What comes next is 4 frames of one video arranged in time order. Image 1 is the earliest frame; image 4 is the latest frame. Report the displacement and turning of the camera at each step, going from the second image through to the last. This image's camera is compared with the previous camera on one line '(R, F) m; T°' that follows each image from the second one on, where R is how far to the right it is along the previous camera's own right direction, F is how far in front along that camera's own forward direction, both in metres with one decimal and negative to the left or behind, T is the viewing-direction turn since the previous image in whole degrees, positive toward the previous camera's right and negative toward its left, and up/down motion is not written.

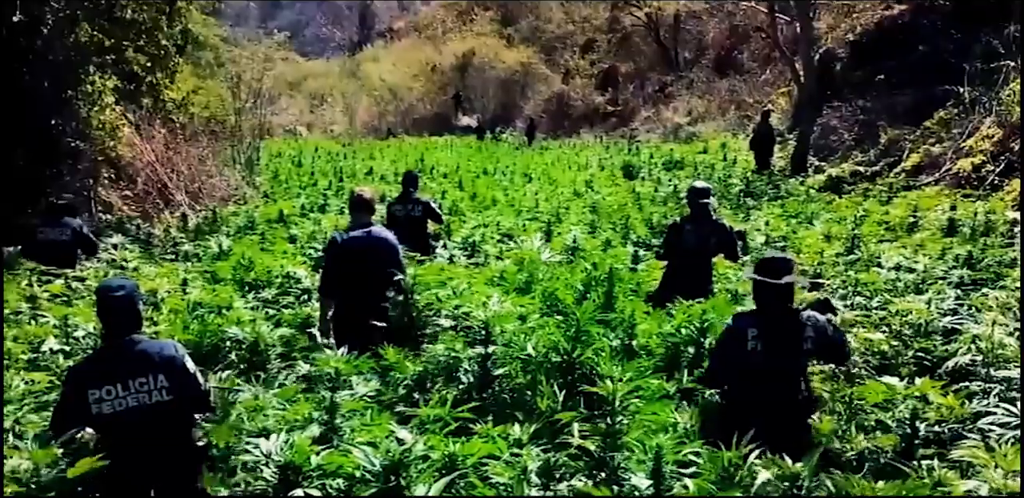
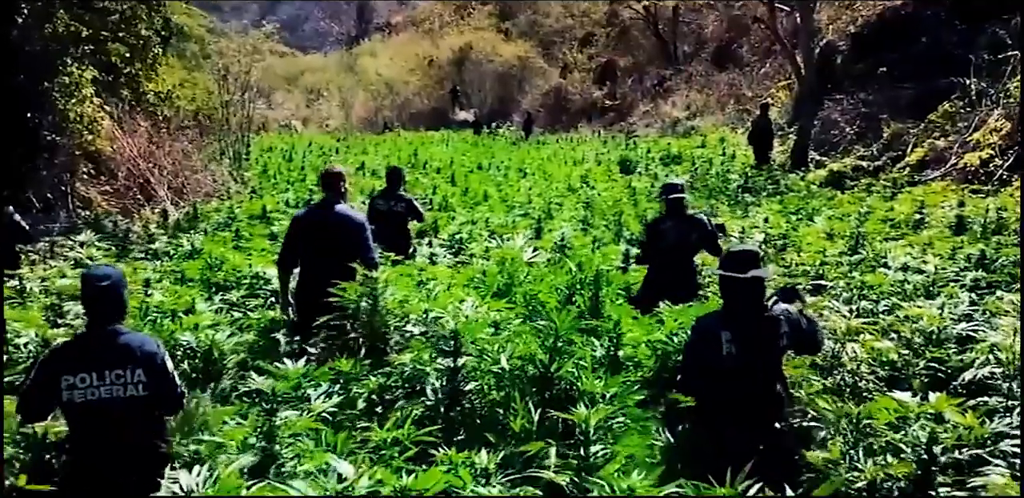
(+0.1, +0.5) m; 0°
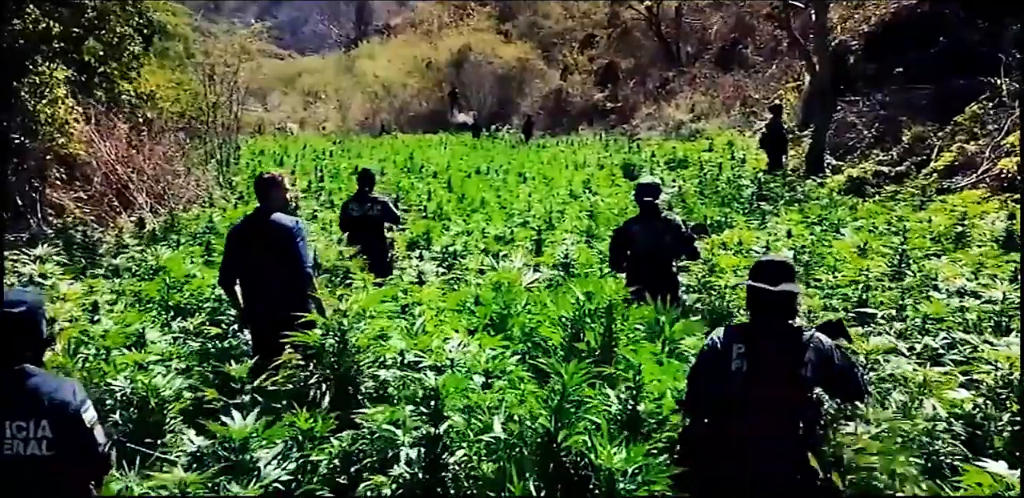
(0.0, +0.9) m; 0°
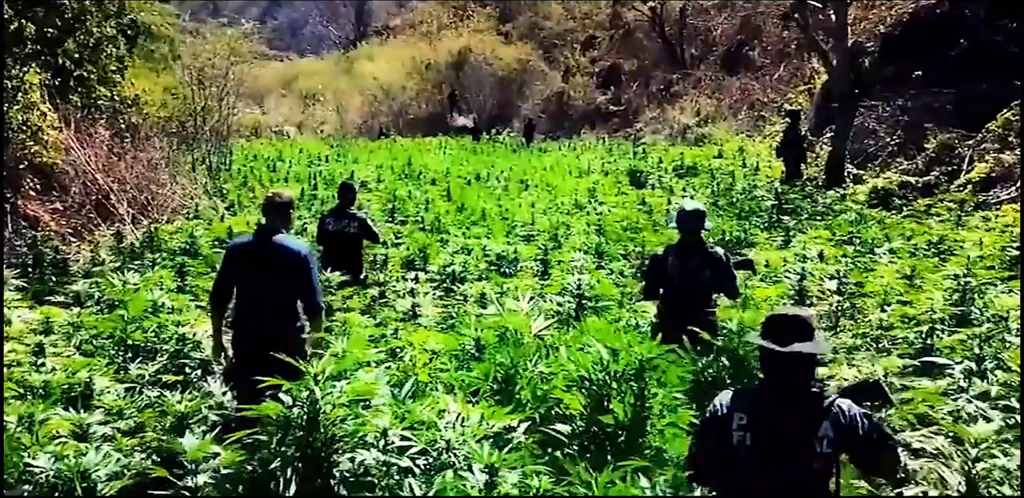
(0.0, +0.8) m; 0°
